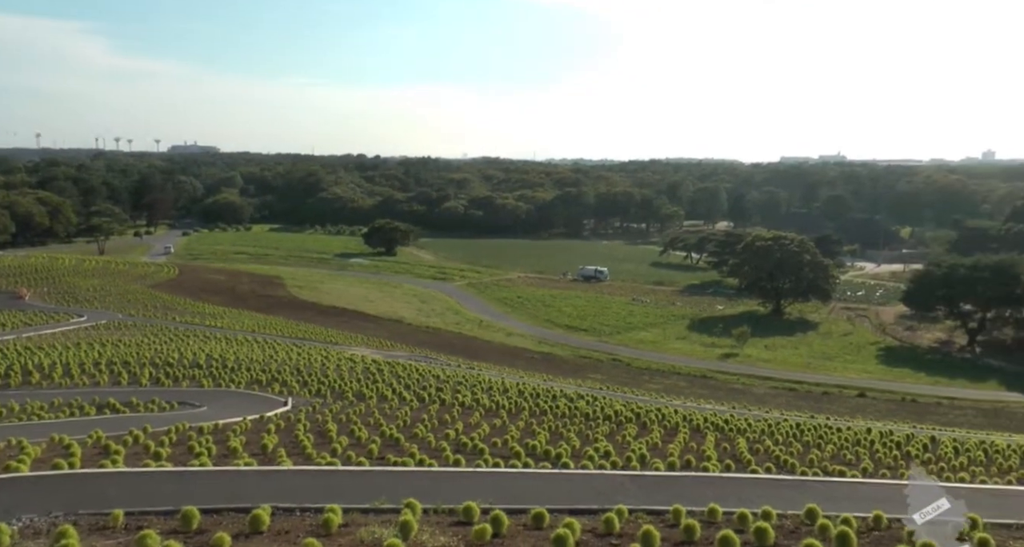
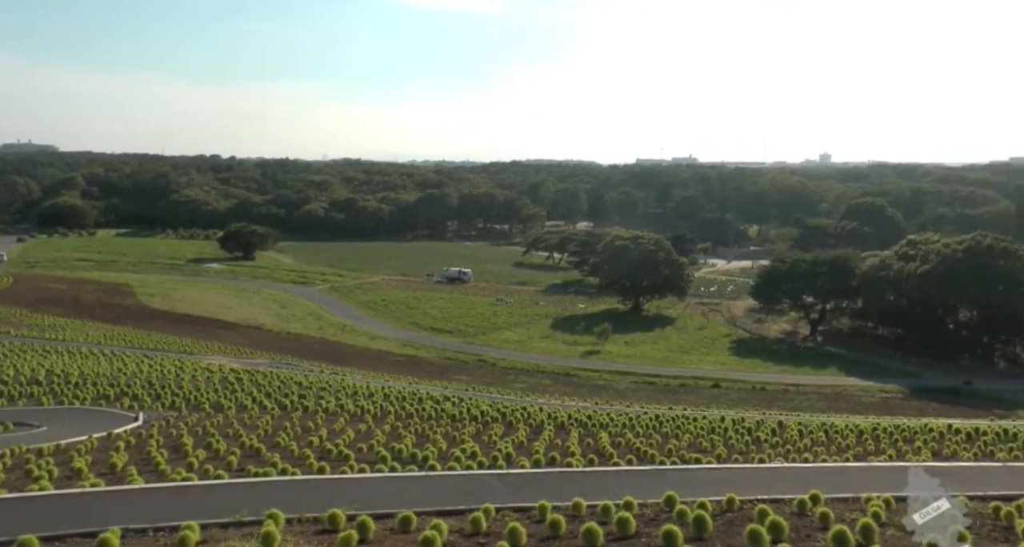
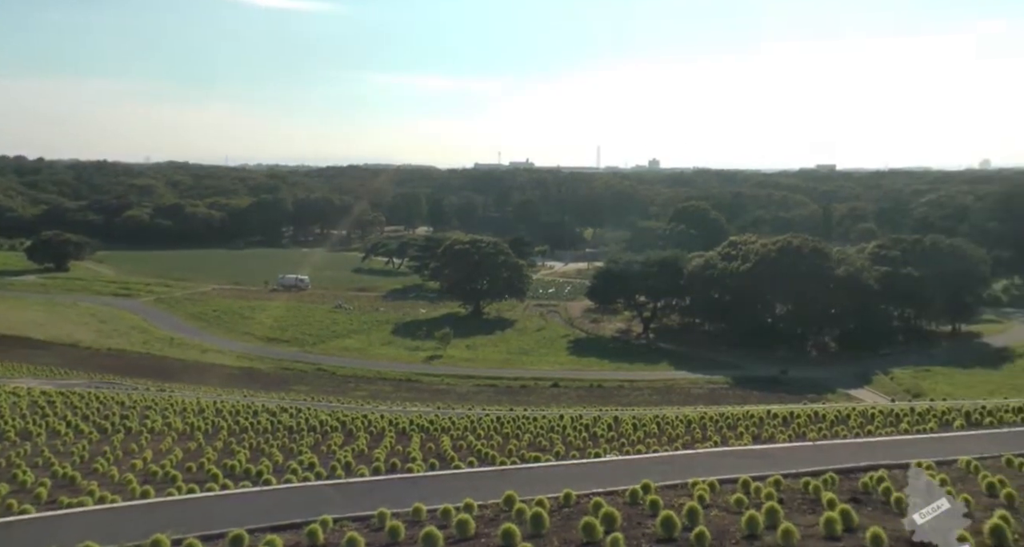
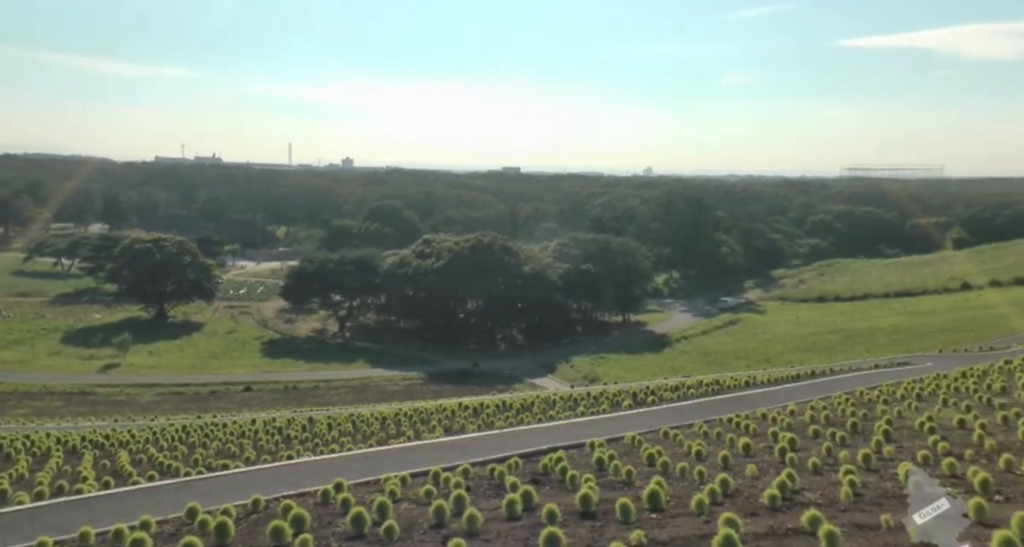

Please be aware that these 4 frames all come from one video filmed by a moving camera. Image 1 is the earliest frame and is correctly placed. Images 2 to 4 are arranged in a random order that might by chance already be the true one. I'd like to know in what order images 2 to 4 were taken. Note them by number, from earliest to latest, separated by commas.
2, 3, 4
